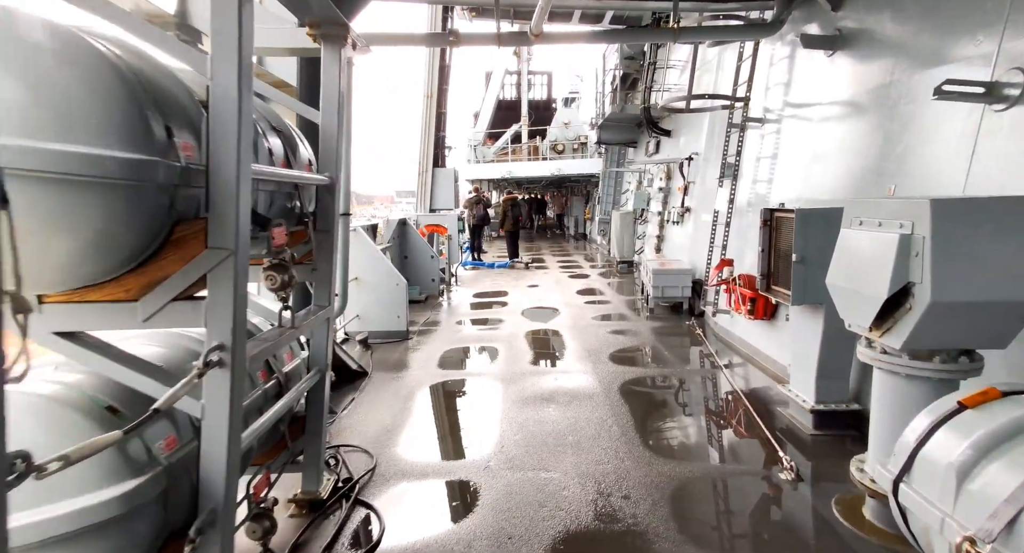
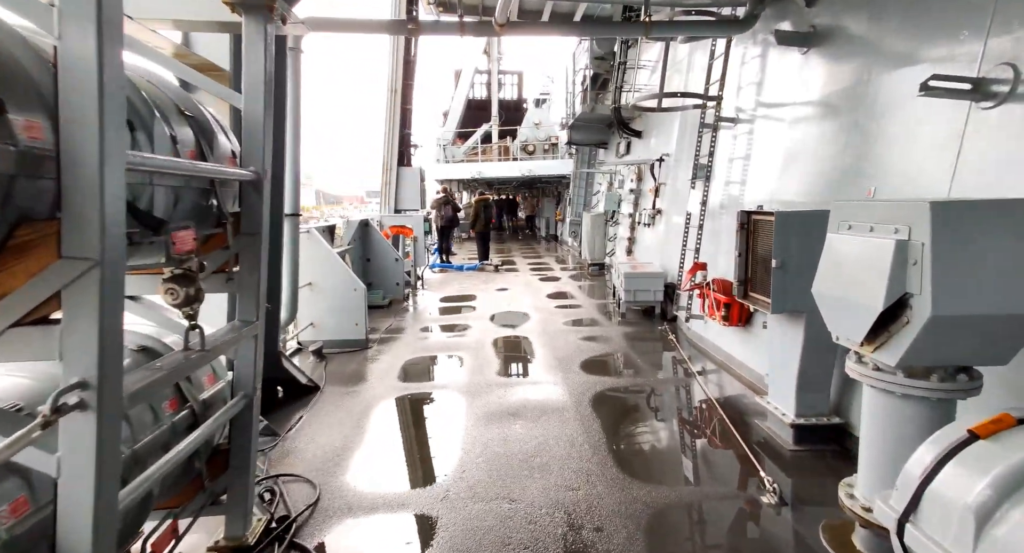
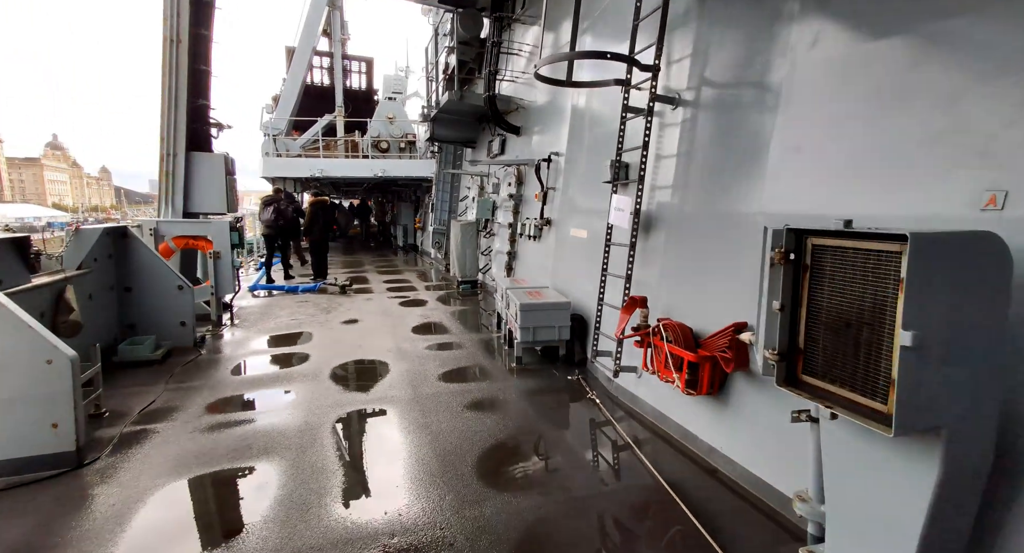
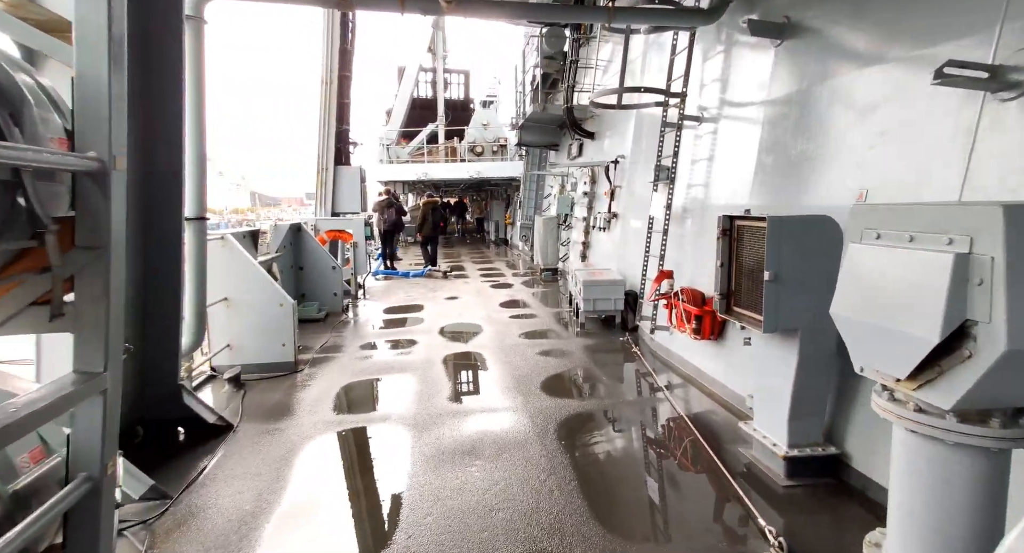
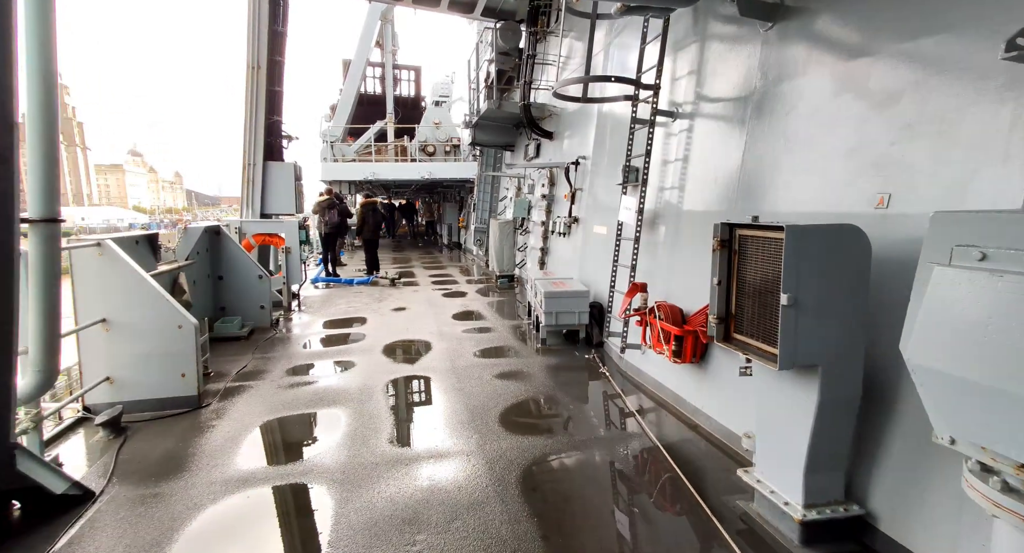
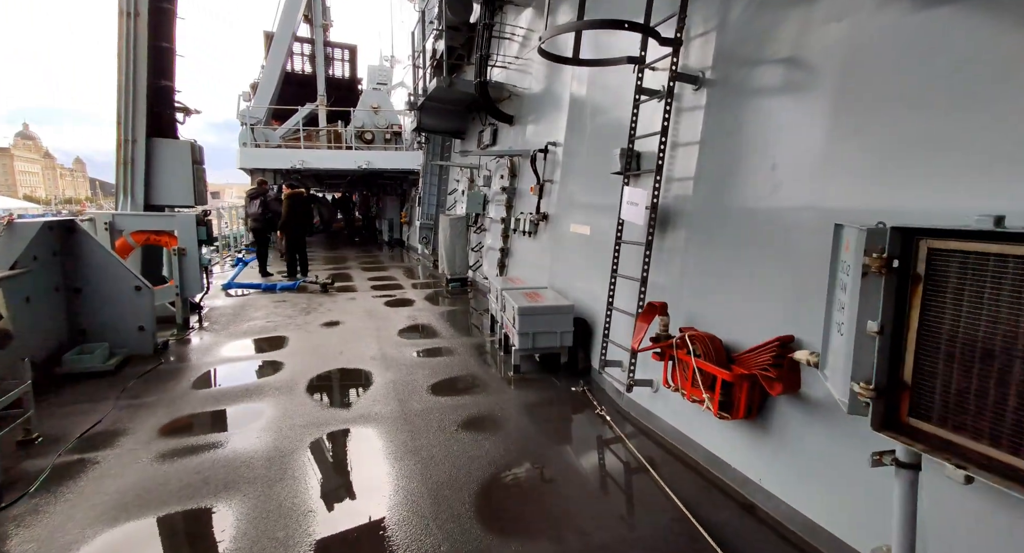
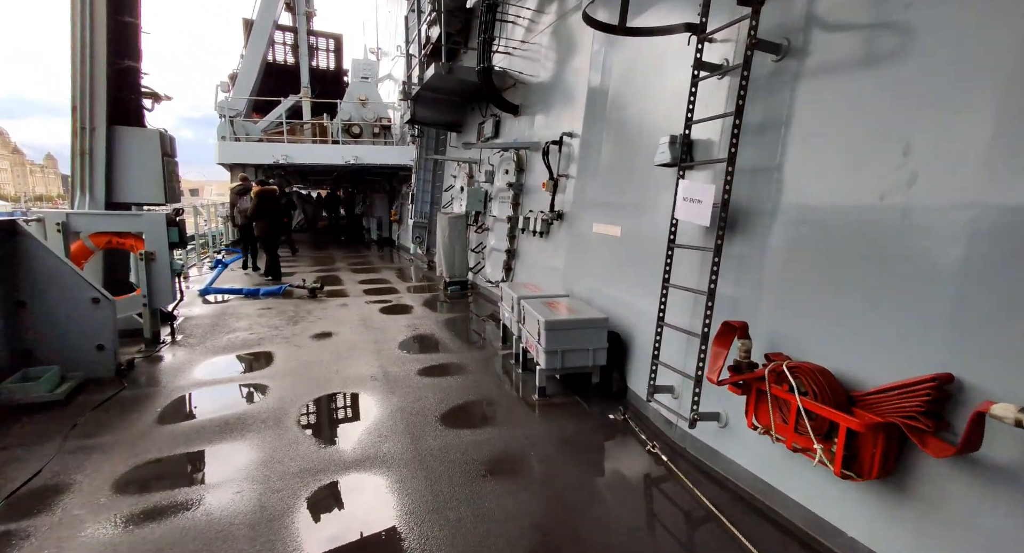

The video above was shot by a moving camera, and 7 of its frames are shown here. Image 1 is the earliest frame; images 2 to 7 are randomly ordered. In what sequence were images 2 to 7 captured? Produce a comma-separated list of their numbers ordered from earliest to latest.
2, 4, 5, 3, 6, 7
